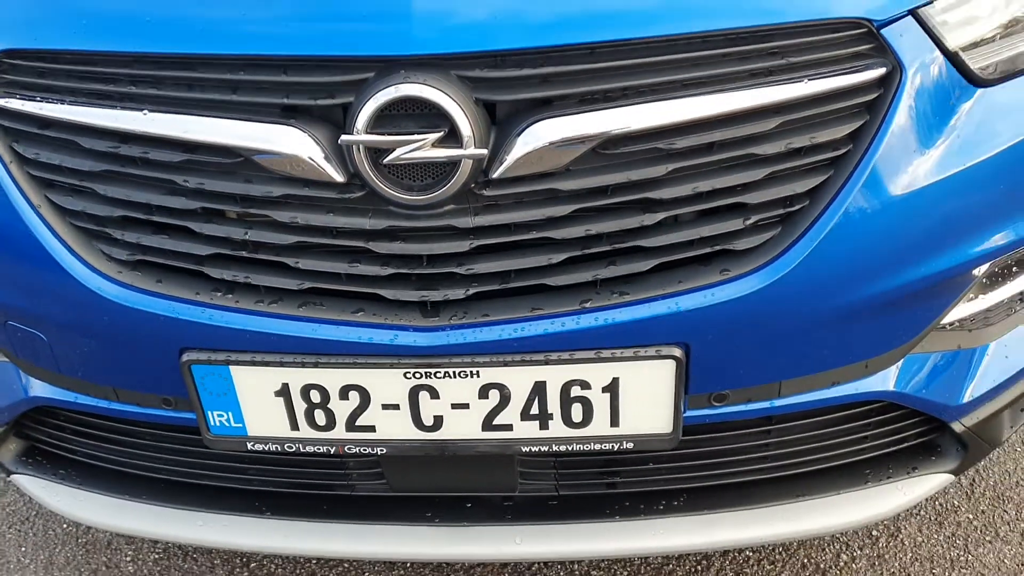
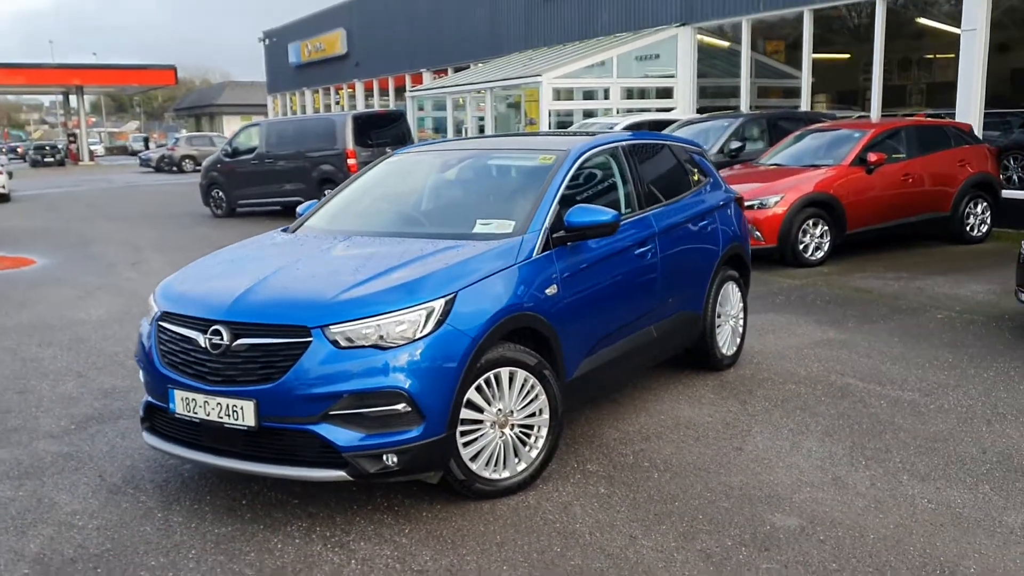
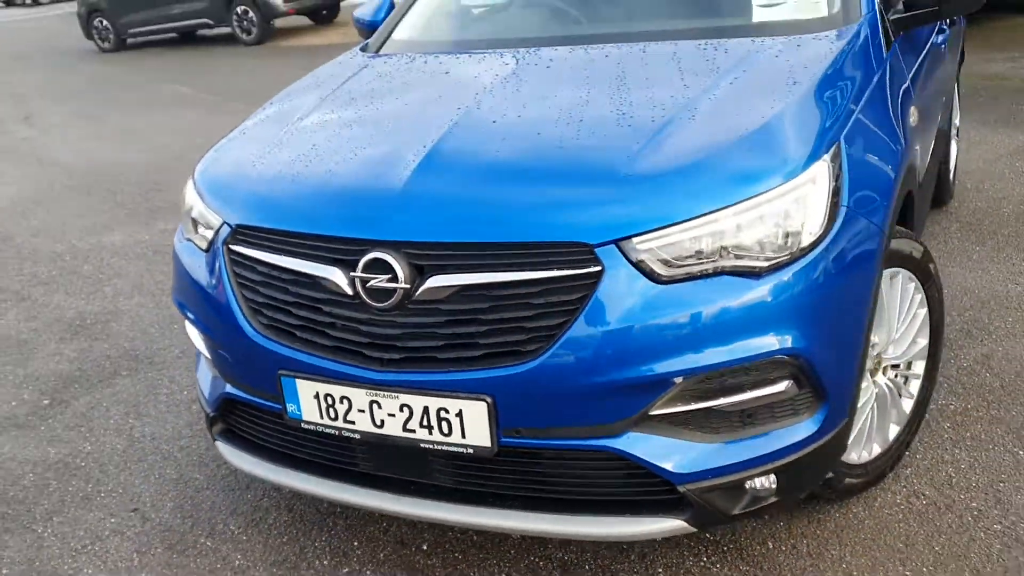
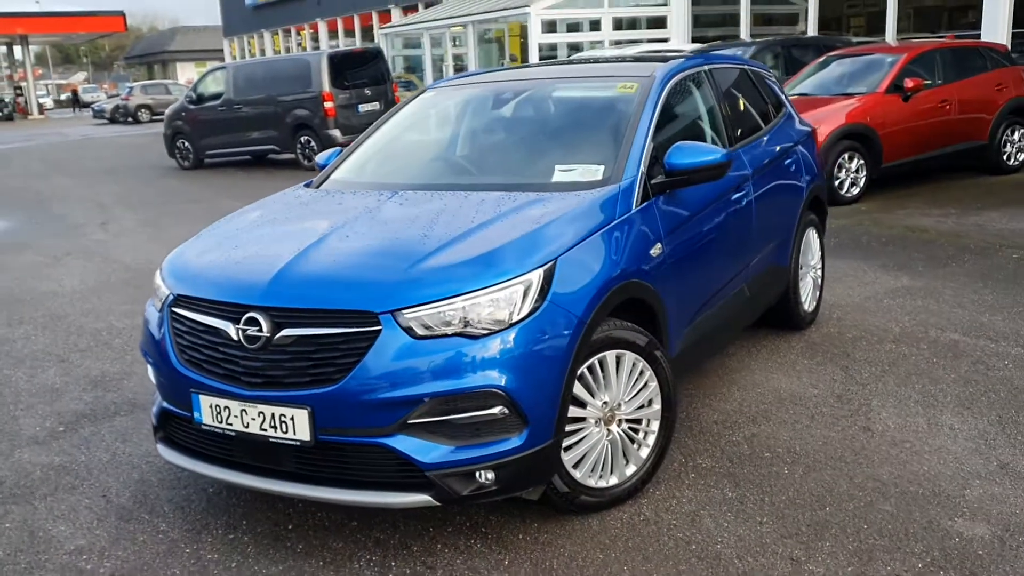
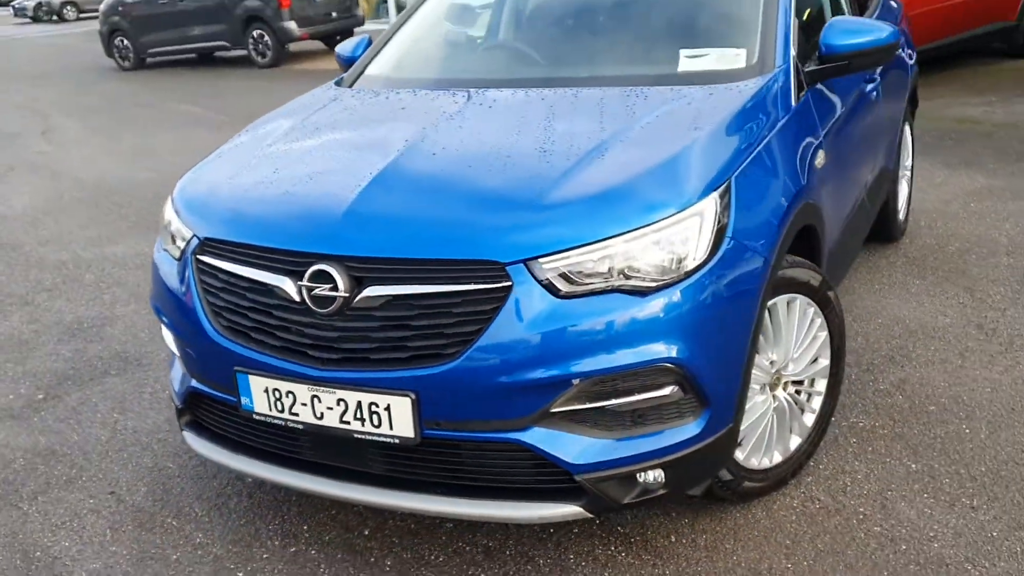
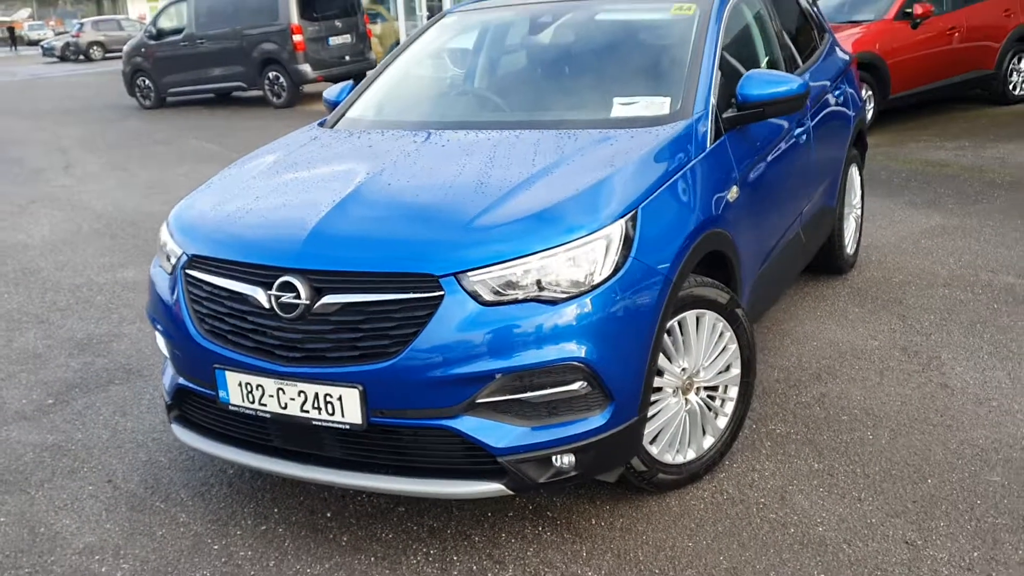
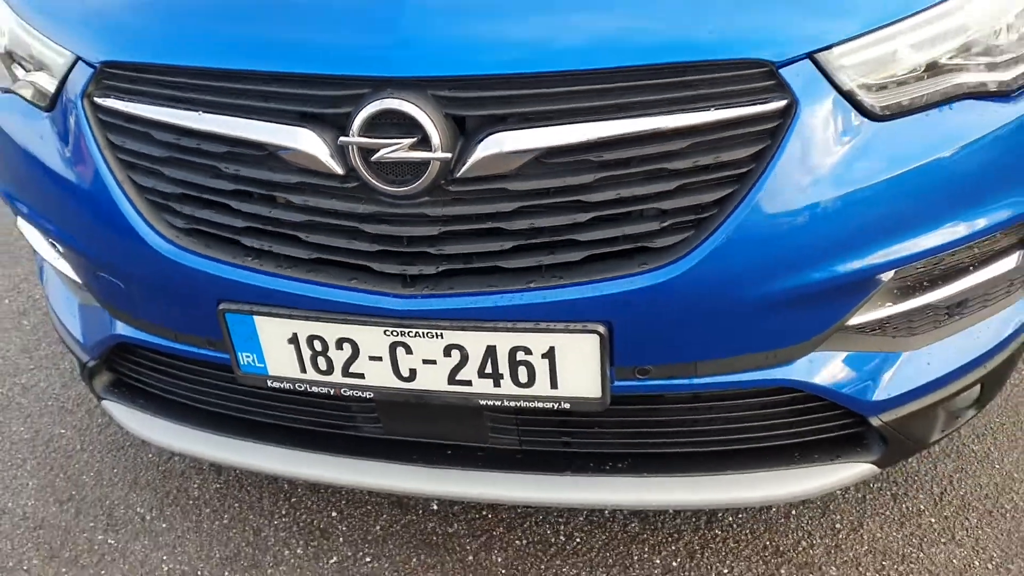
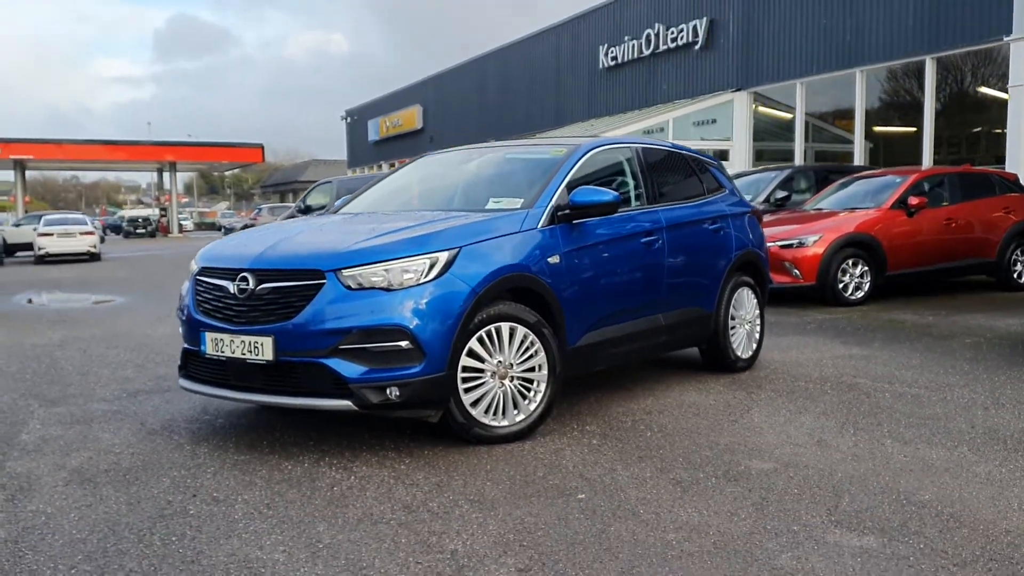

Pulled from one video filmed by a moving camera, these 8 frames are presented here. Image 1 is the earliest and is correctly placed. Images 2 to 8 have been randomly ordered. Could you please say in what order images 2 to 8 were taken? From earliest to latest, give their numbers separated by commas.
7, 3, 5, 6, 4, 2, 8
